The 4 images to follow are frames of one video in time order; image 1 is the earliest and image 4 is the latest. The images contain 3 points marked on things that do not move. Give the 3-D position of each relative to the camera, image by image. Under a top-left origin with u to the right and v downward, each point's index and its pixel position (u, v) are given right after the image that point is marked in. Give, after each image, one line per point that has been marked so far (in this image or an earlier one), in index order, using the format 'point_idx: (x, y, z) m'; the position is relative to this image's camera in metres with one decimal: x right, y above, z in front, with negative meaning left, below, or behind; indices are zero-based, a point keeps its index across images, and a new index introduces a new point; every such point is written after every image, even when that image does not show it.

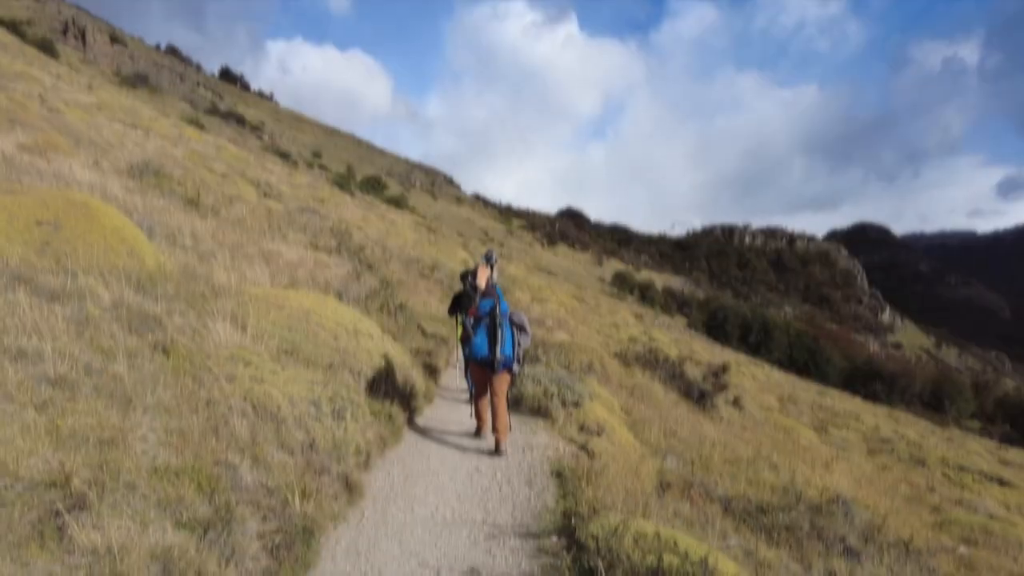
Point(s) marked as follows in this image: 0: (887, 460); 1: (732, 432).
0: (+12.2, -5.6, +18.3) m
1: (+5.2, -3.4, +13.2) m
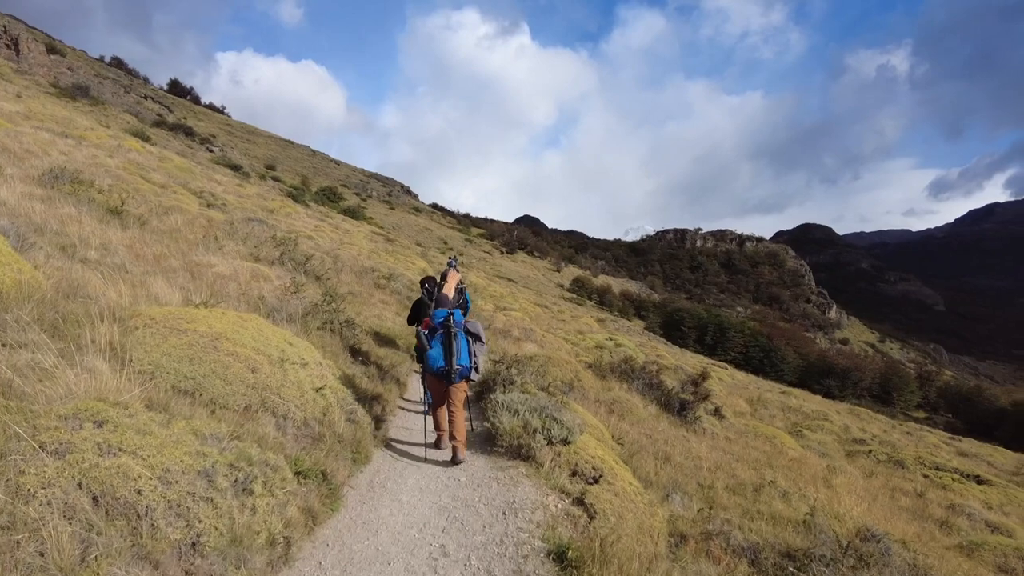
0: (+11.2, -5.6, +17.7) m
1: (+4.5, -3.5, +12.1) m
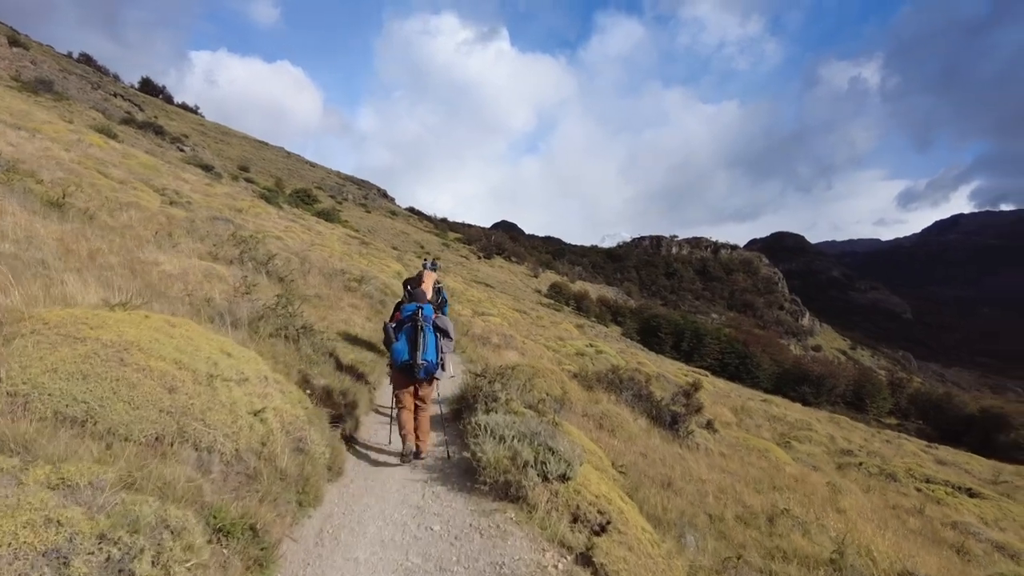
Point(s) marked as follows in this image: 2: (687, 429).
0: (+10.6, -5.8, +17.0) m
1: (+4.1, -3.6, +11.1) m
2: (+4.2, -3.4, +13.4) m
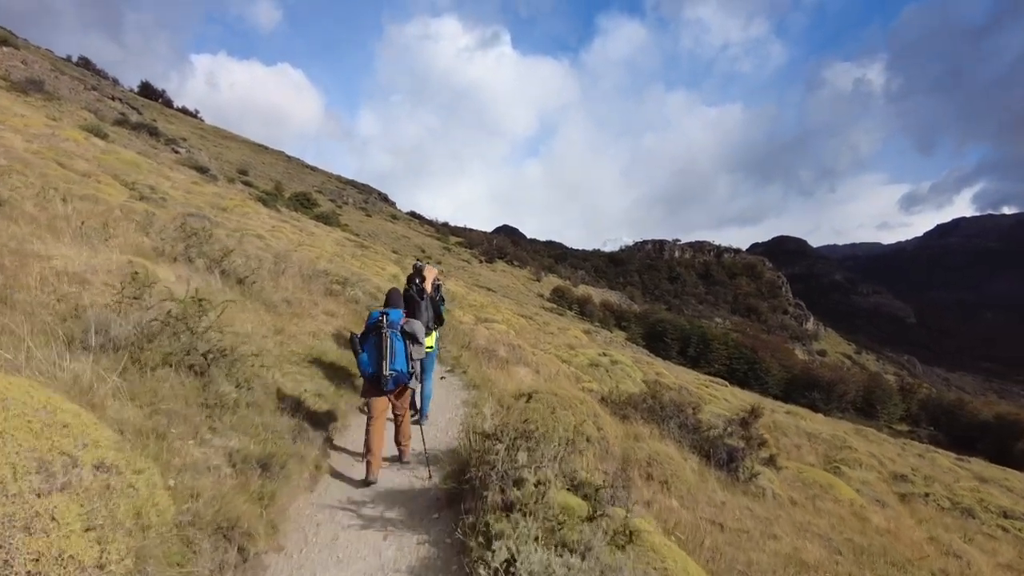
0: (+10.9, -5.8, +14.1) m
1: (+4.4, -3.6, +8.3) m
2: (+4.5, -3.4, +10.5) m
